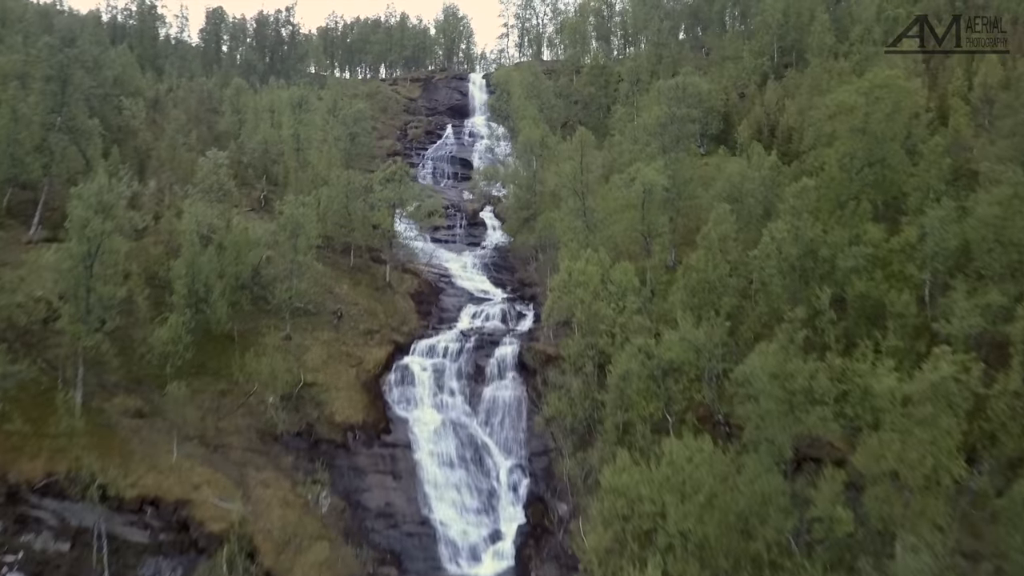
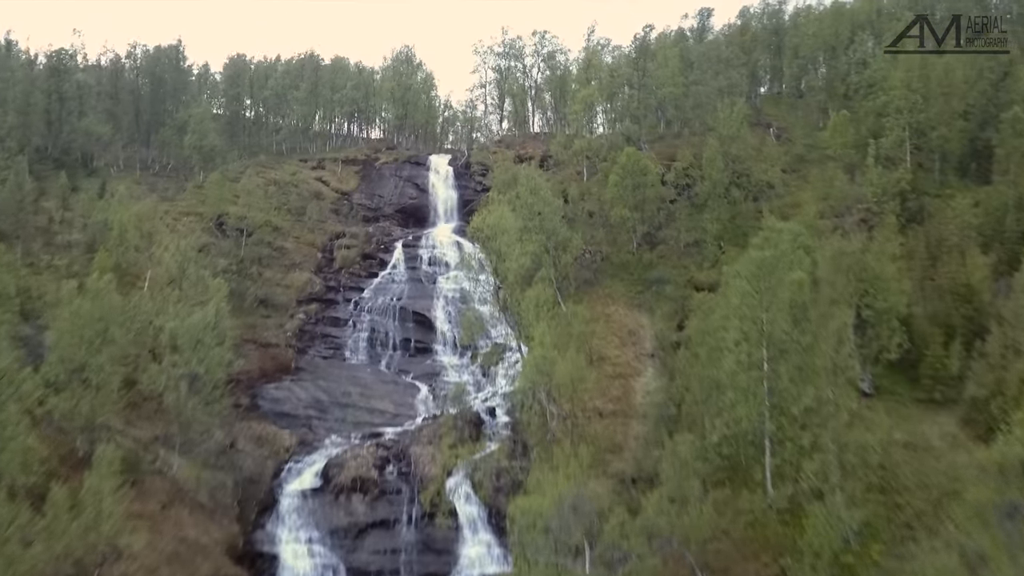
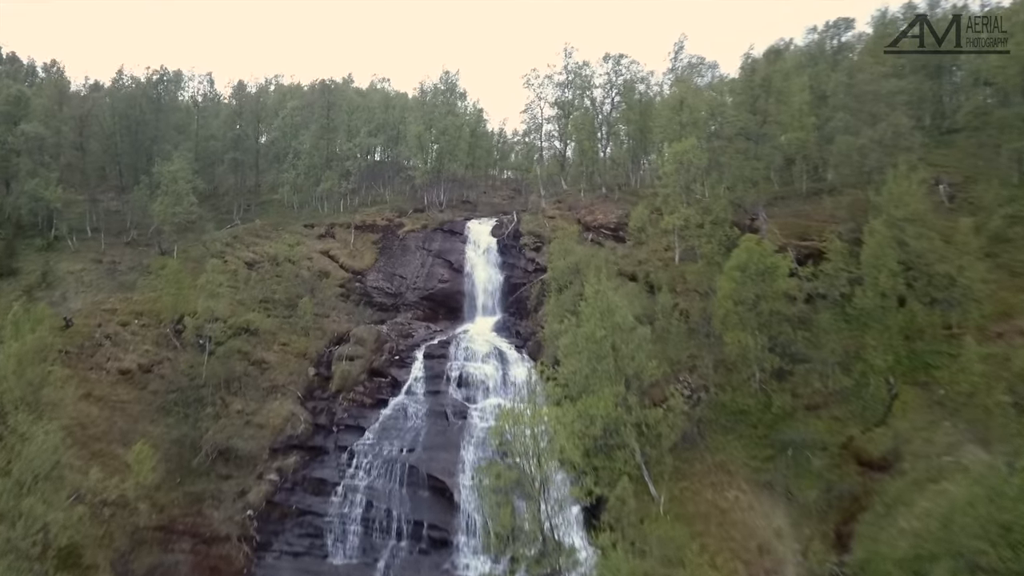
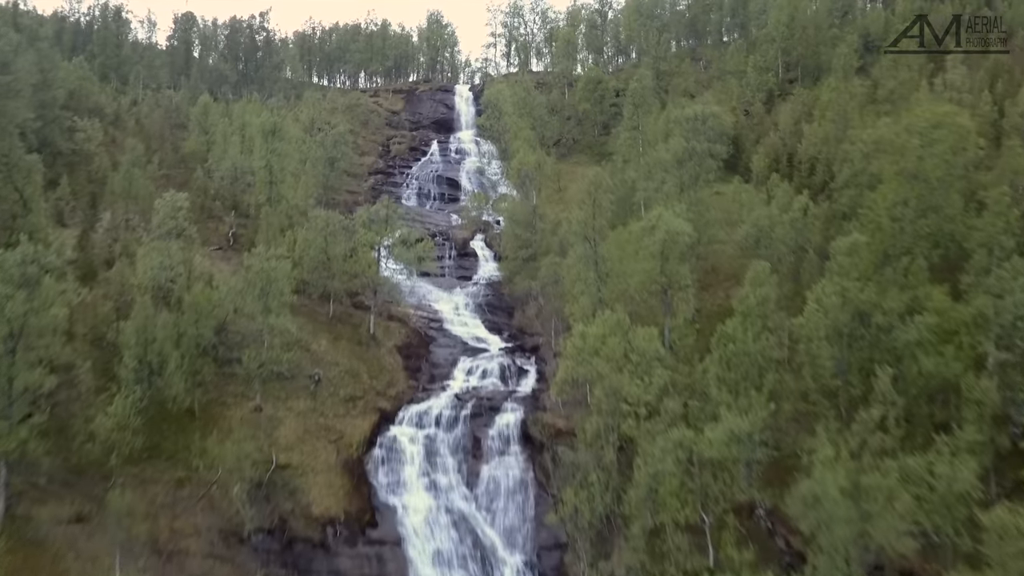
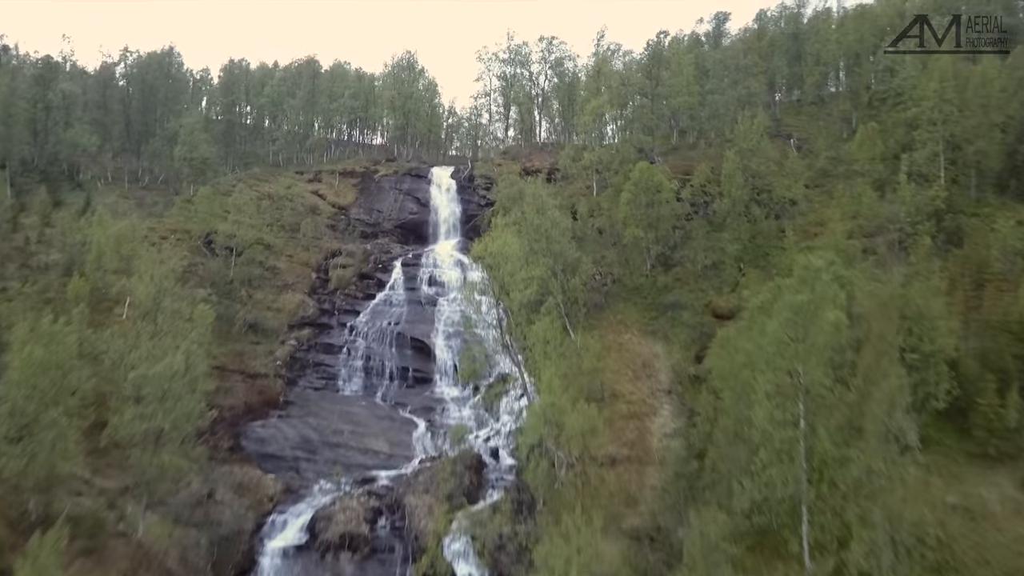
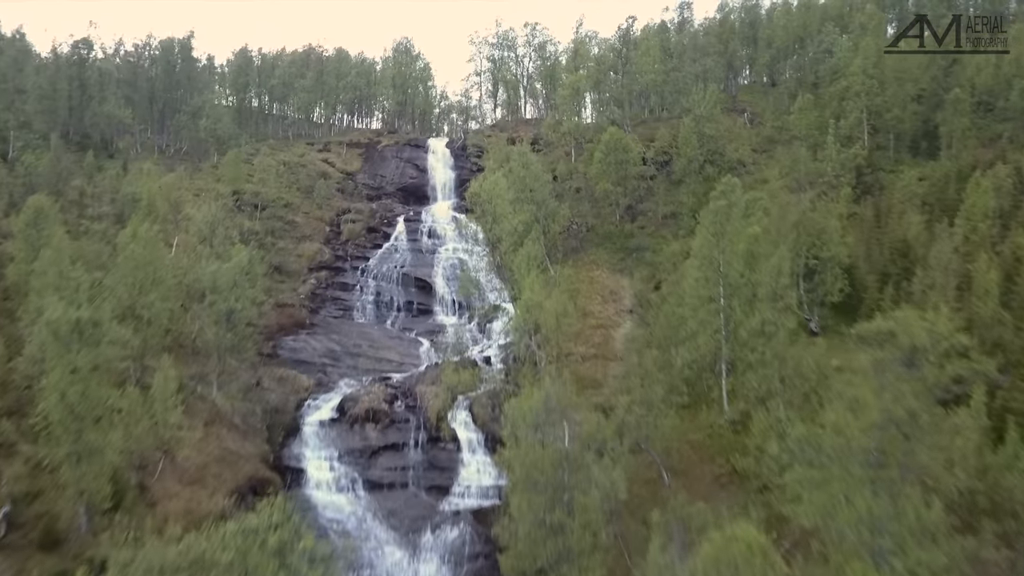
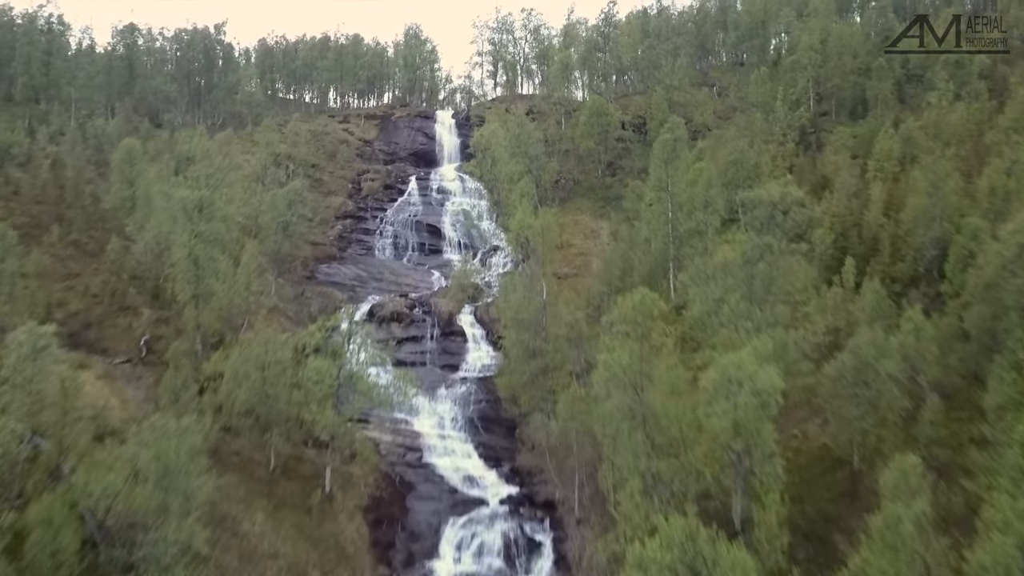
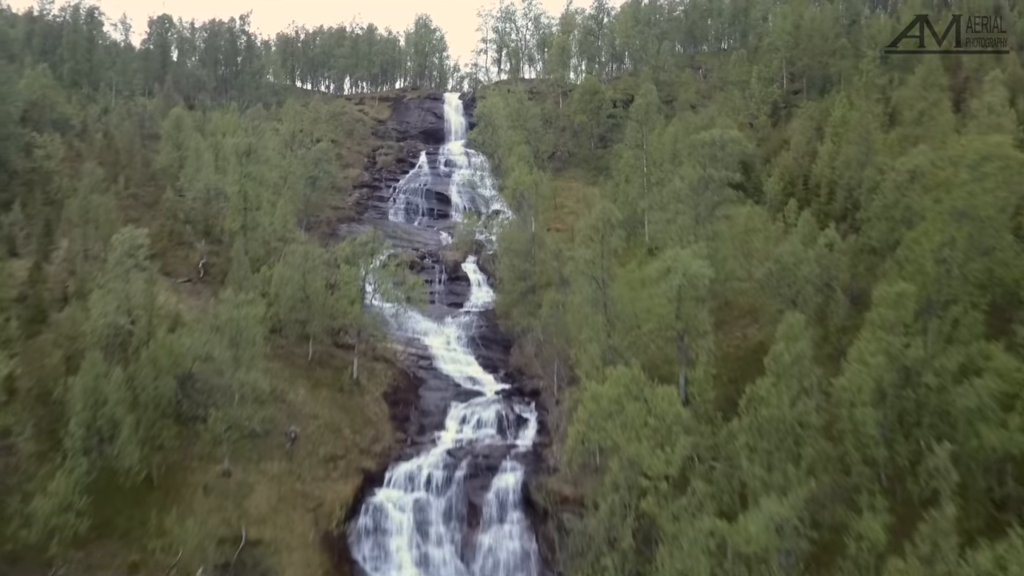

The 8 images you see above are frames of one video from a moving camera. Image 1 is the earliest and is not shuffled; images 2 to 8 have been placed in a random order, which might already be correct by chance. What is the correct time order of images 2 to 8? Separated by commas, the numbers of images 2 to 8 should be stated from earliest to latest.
4, 8, 7, 6, 2, 5, 3
